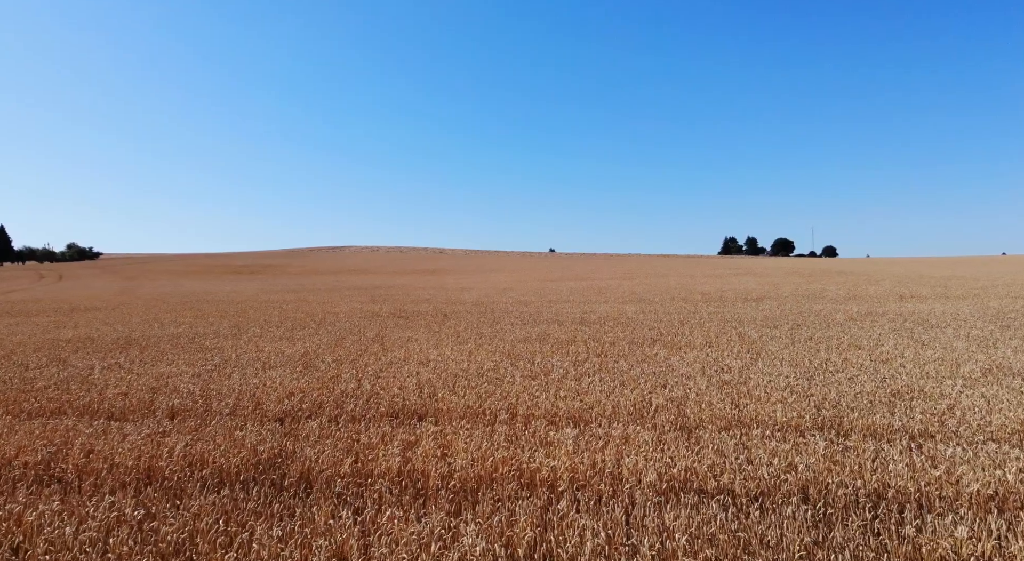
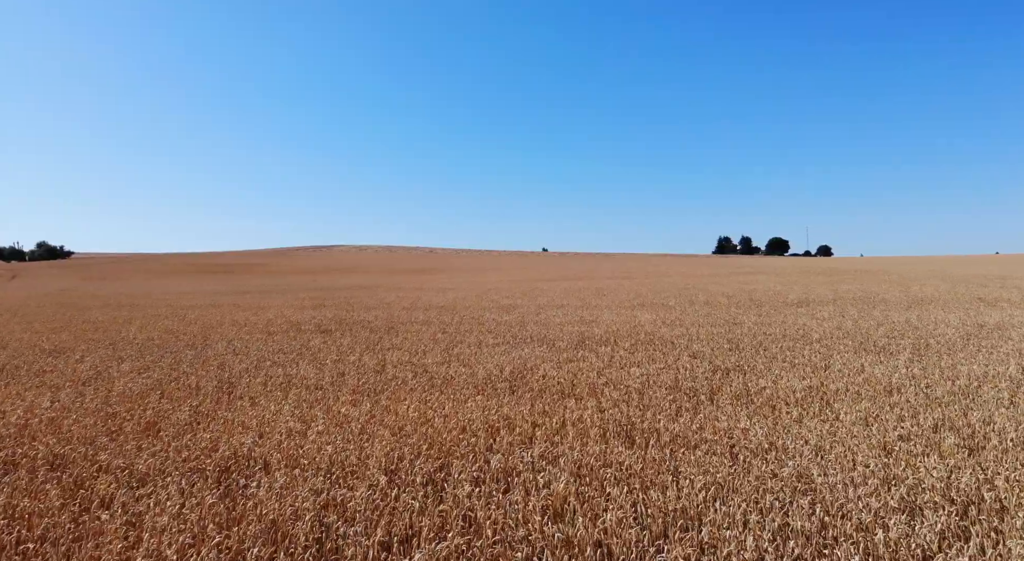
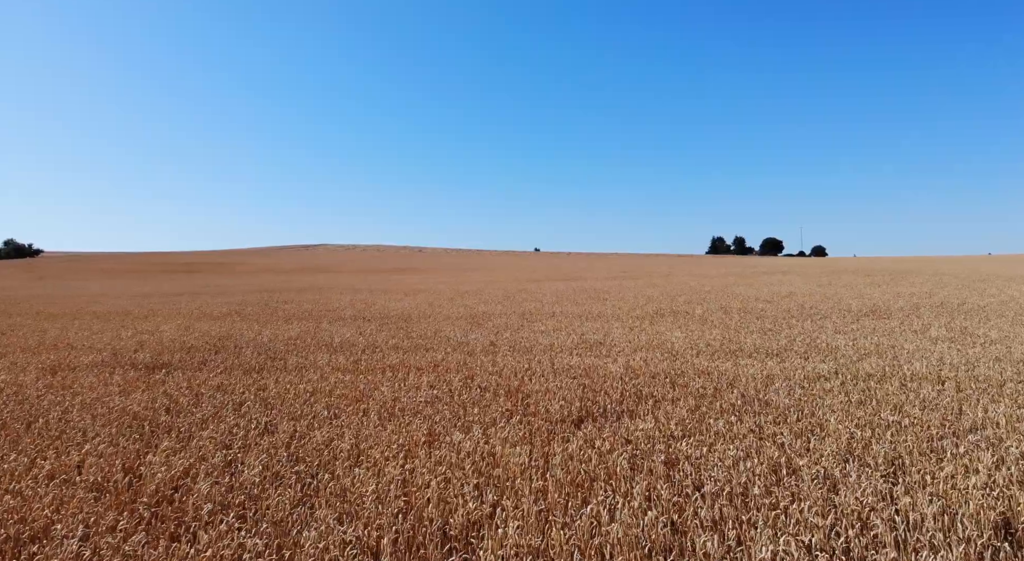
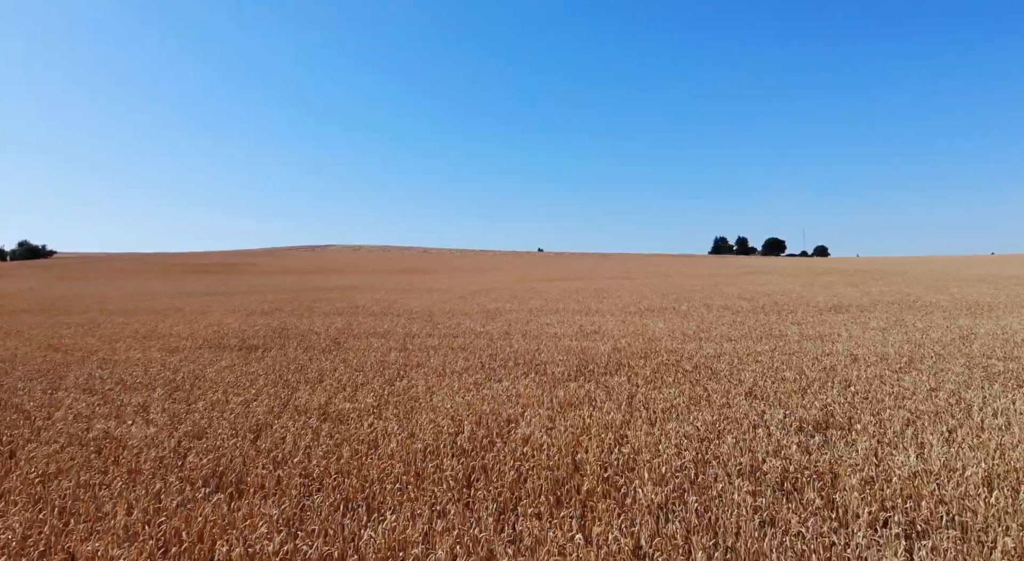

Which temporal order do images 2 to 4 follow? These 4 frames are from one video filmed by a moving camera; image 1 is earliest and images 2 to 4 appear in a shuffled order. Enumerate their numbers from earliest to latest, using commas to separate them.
2, 4, 3
